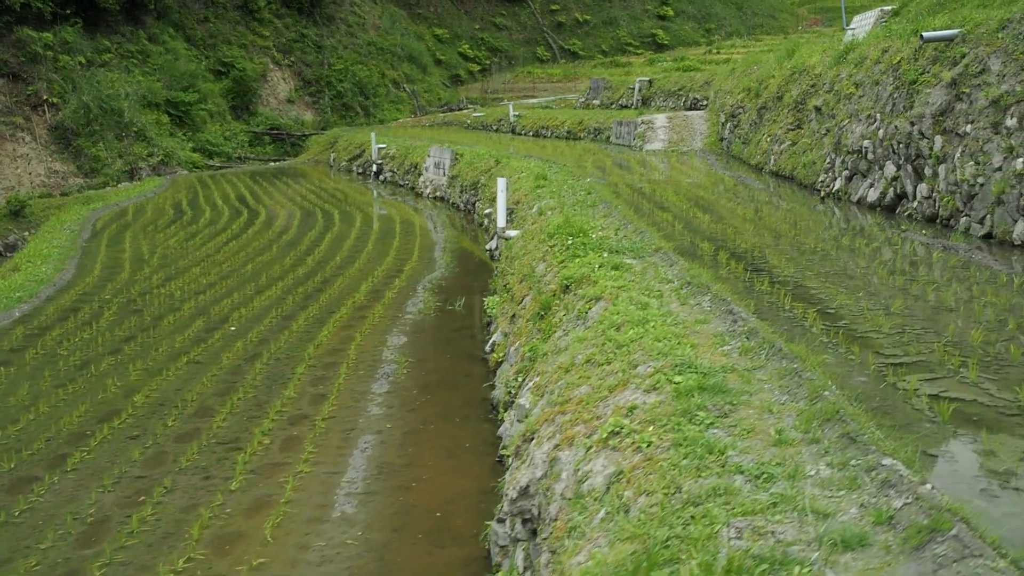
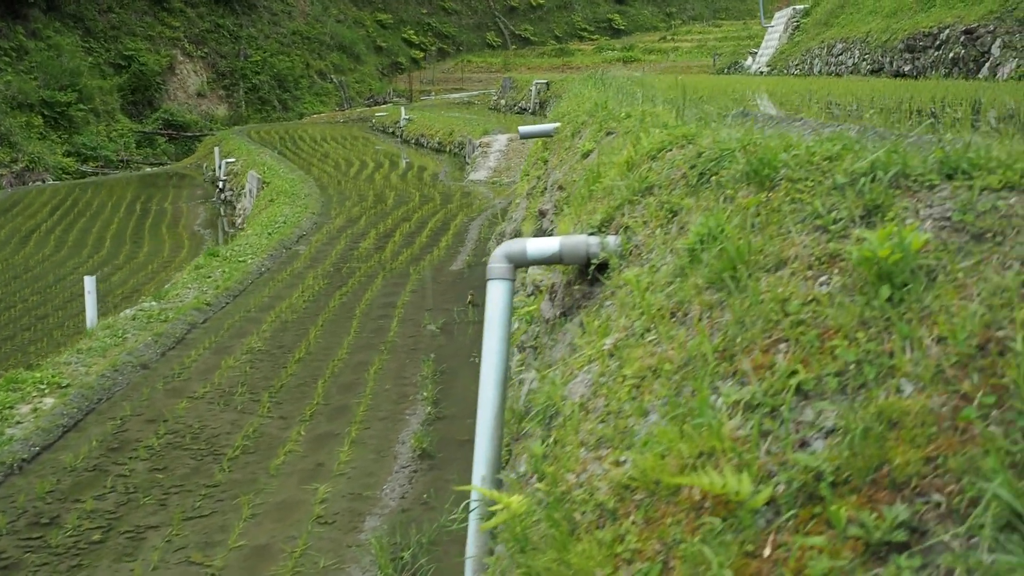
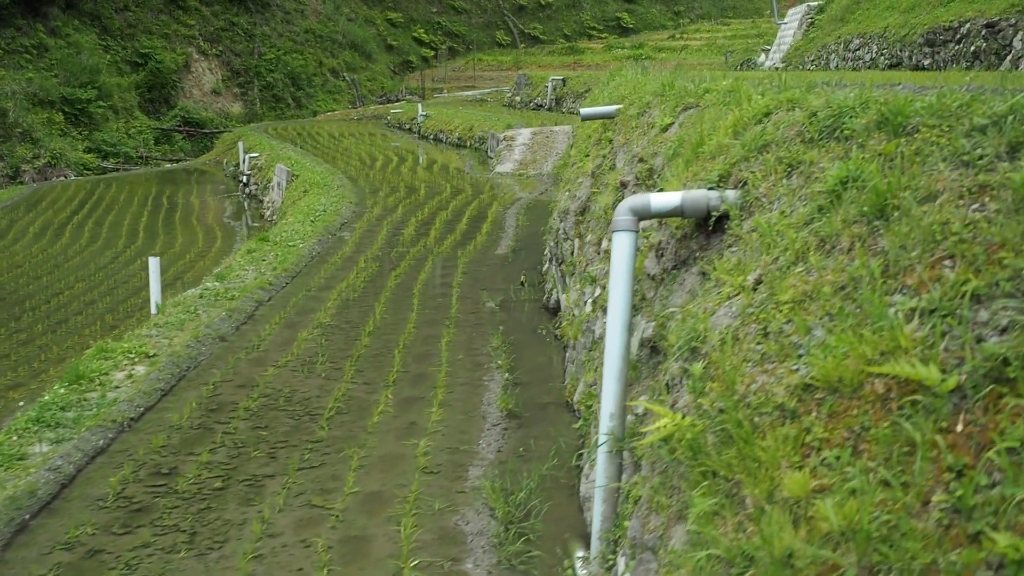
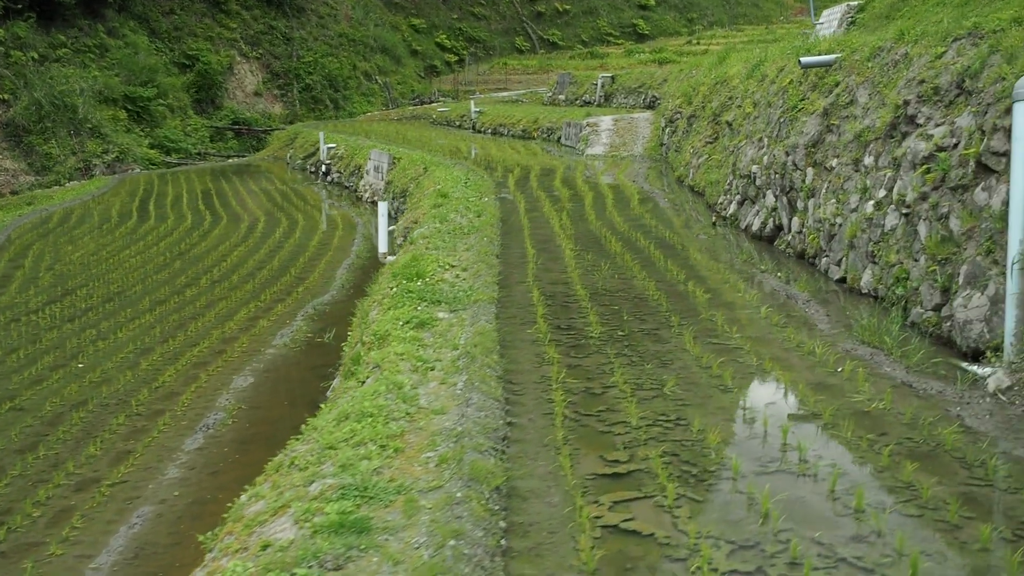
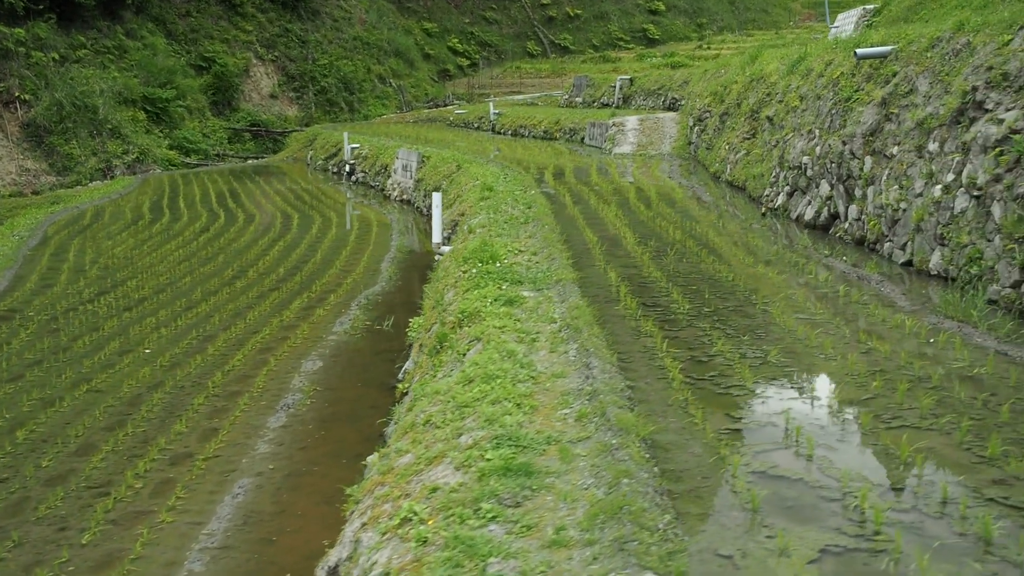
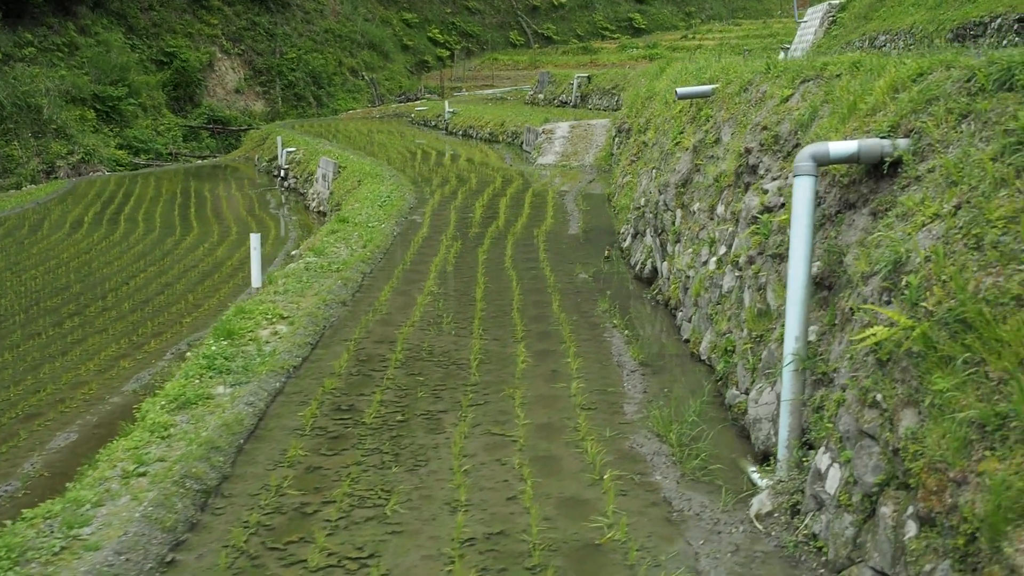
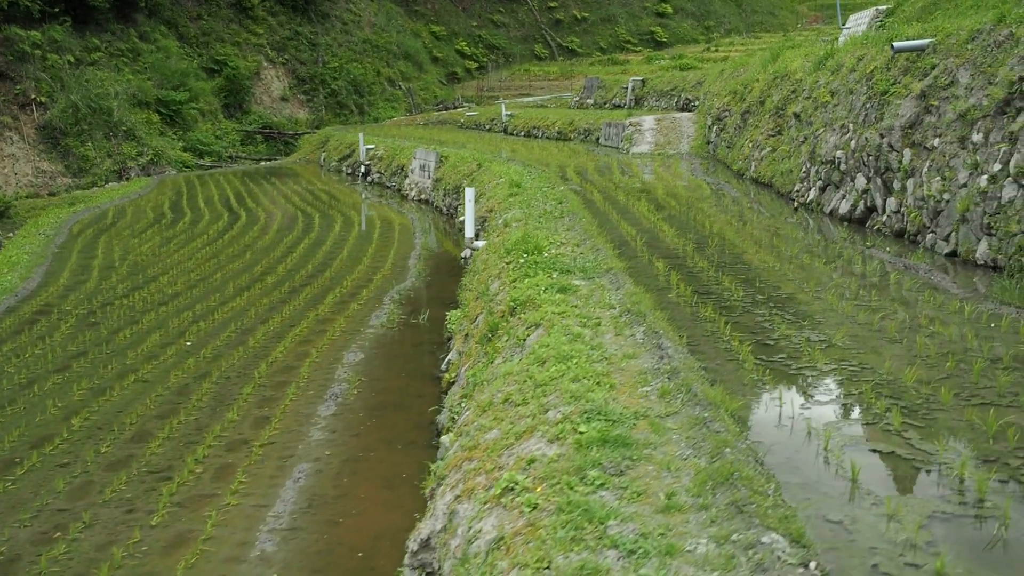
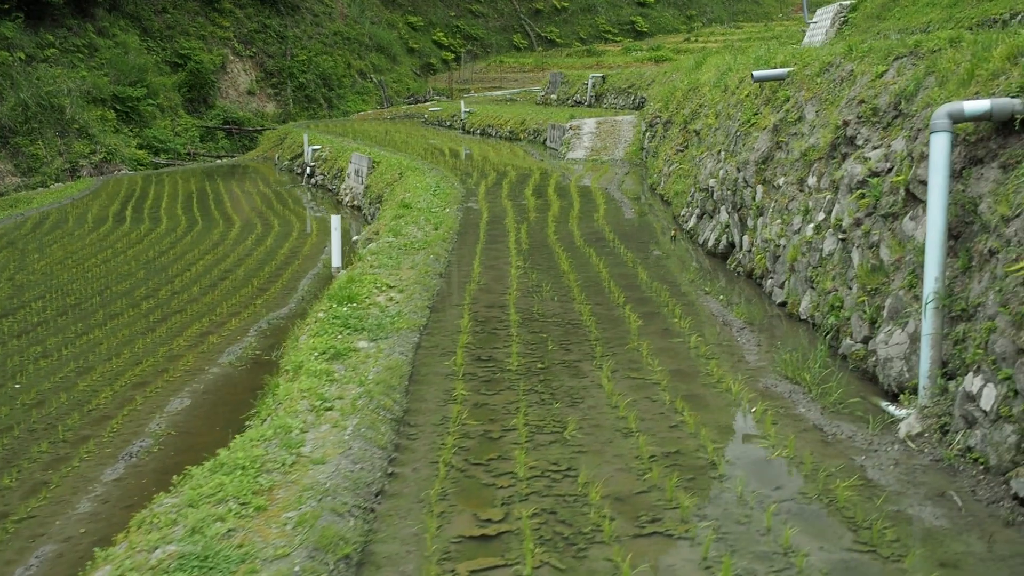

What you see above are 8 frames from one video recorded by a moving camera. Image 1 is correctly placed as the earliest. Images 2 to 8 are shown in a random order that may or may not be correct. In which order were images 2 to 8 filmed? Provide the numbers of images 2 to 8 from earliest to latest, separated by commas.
7, 5, 4, 8, 6, 3, 2
